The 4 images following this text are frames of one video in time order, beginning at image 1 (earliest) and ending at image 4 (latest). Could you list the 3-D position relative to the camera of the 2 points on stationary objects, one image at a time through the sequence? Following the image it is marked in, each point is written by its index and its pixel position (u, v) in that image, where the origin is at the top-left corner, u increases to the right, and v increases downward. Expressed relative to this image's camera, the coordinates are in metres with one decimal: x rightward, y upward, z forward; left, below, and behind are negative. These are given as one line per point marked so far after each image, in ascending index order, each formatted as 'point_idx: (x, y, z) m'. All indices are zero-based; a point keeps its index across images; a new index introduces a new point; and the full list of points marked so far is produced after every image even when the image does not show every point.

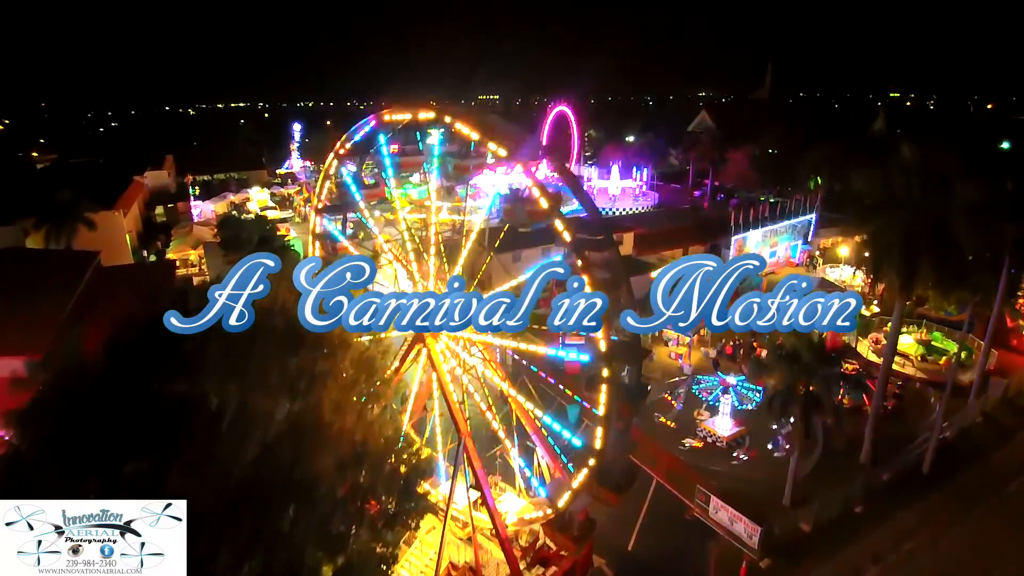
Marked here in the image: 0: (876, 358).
0: (+10.1, -1.9, +16.5) m
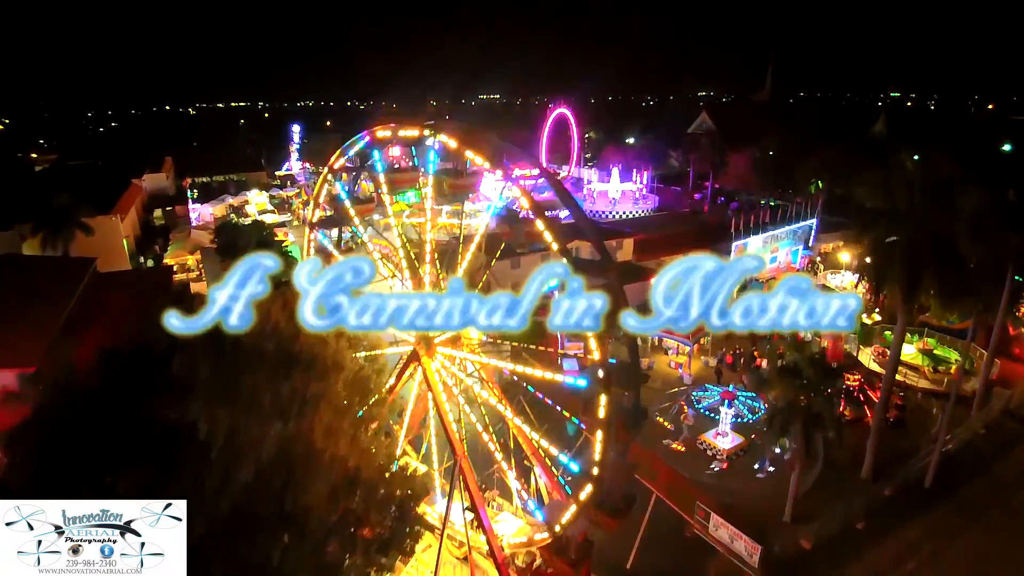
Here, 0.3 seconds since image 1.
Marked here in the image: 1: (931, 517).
0: (+10.1, -2.2, +16.4) m
1: (+7.8, -4.3, +11.1) m
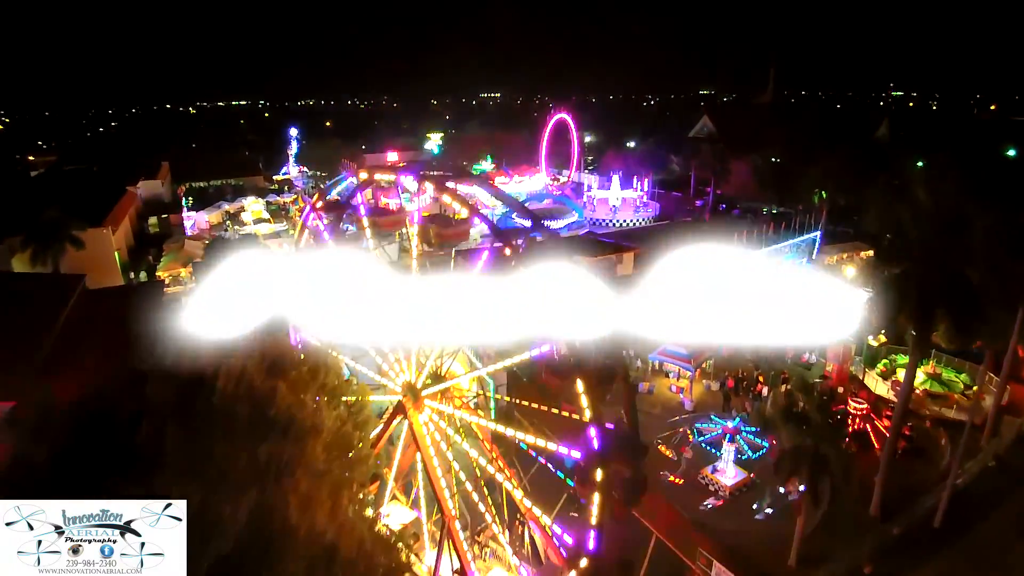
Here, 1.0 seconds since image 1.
0: (+10.0, -2.8, +16.0) m
1: (+7.7, -4.9, +10.7) m
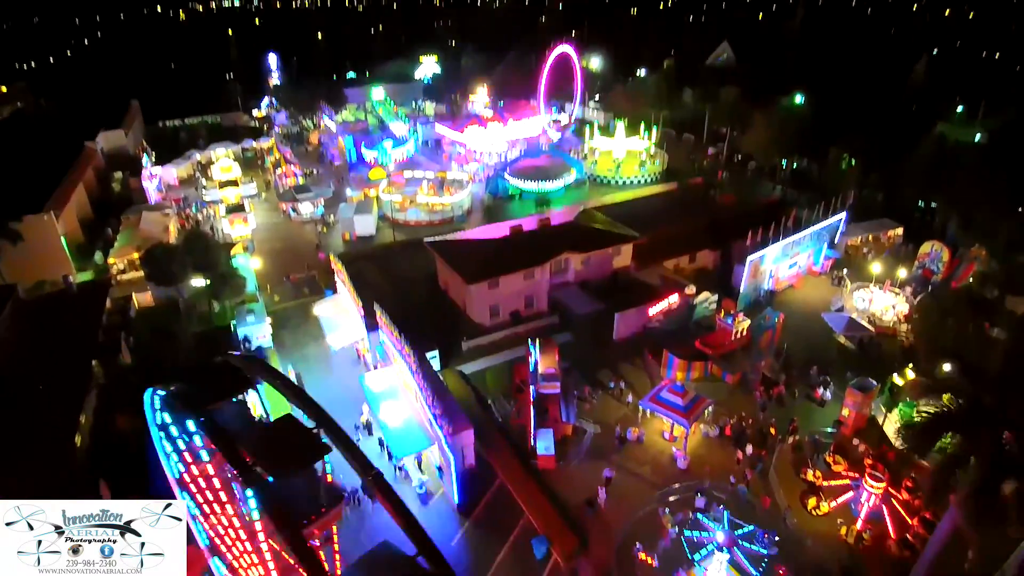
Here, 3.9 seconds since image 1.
0: (+9.3, -3.7, +14.1) m
1: (+7.0, -6.6, +9.2) m
